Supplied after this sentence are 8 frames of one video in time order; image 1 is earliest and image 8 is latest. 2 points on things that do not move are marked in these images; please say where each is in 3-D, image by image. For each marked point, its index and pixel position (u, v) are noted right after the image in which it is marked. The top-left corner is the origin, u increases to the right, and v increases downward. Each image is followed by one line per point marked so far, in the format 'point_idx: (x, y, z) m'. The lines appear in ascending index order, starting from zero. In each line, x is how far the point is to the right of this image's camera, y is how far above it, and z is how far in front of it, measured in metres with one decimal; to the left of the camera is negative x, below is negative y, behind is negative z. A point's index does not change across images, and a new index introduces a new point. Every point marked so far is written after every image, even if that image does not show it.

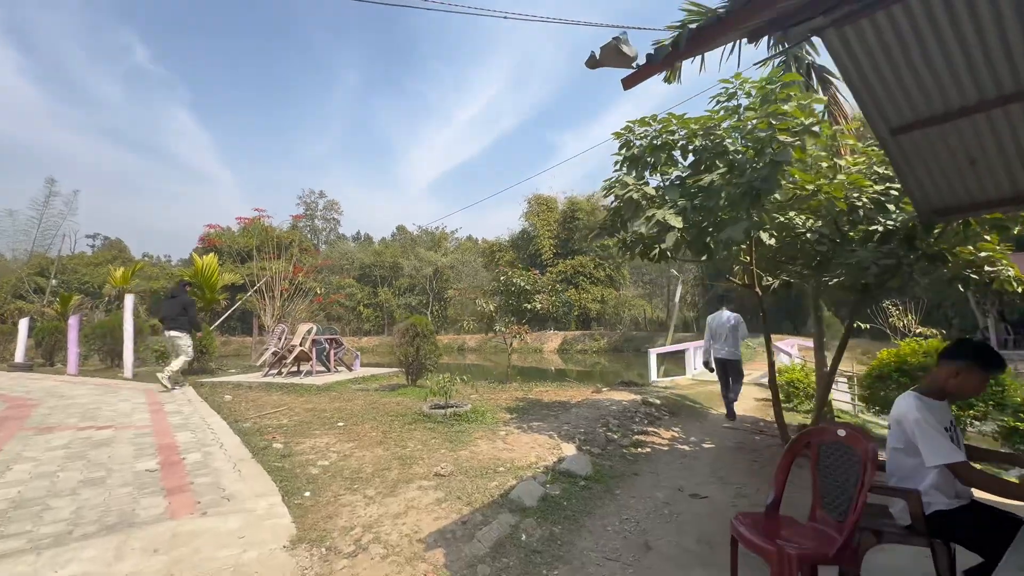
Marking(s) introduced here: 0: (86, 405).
0: (-6.9, -1.9, +7.4) m
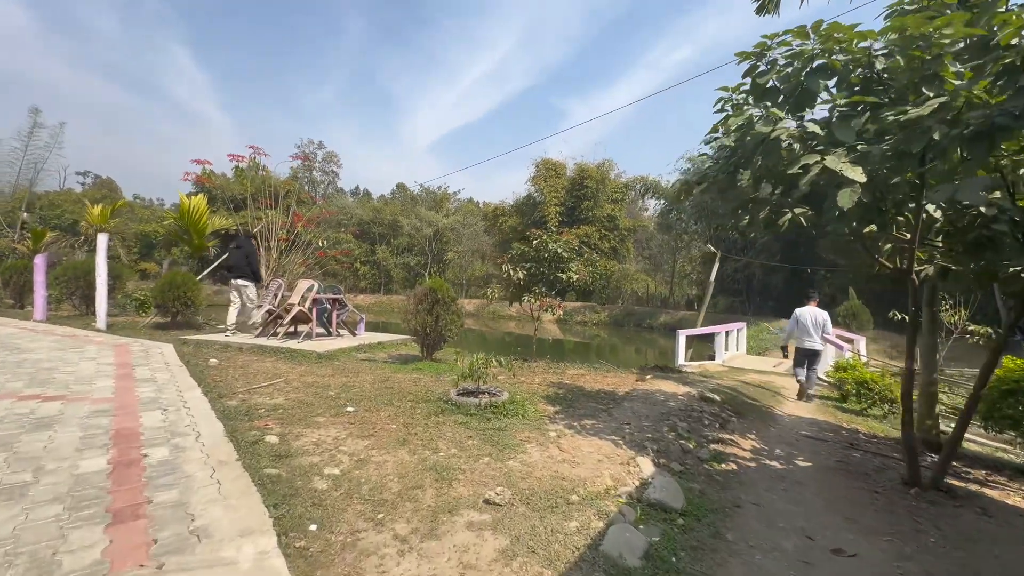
0: (-6.4, -1.0, +6.1) m
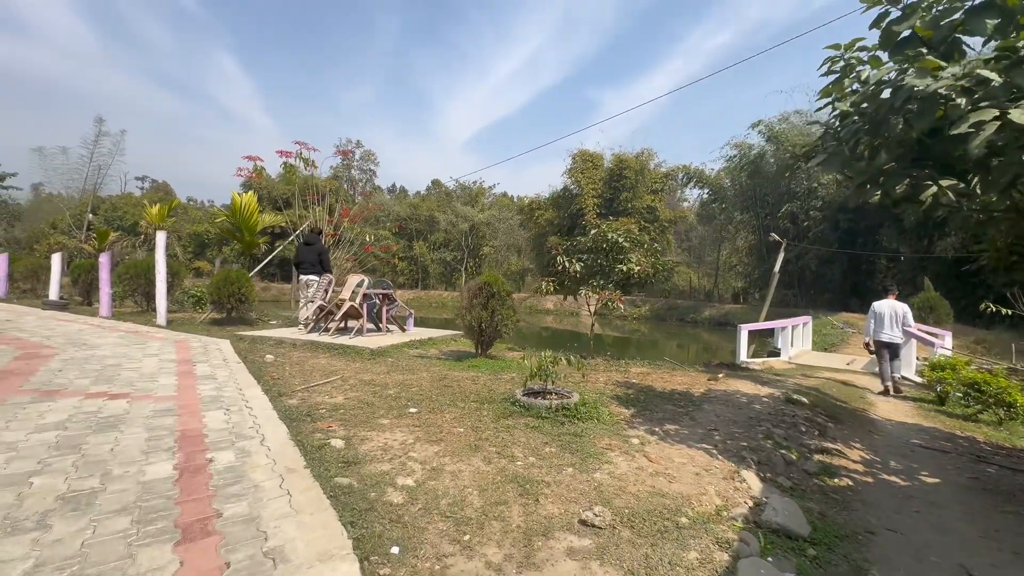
0: (-5.5, -1.0, +6.2) m
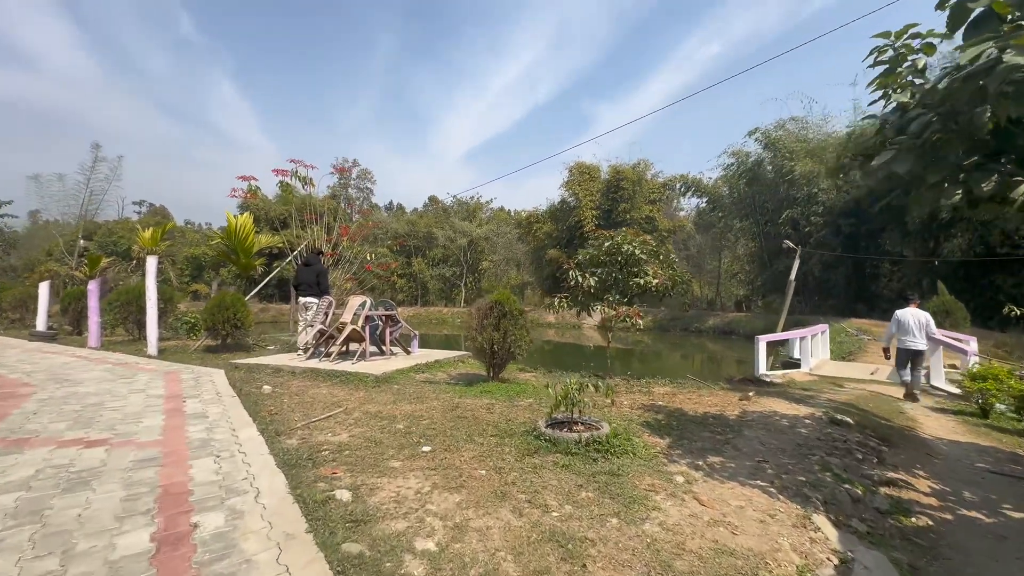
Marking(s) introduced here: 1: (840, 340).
0: (-5.3, -1.4, +5.7) m
1: (+11.2, -1.8, +15.3) m
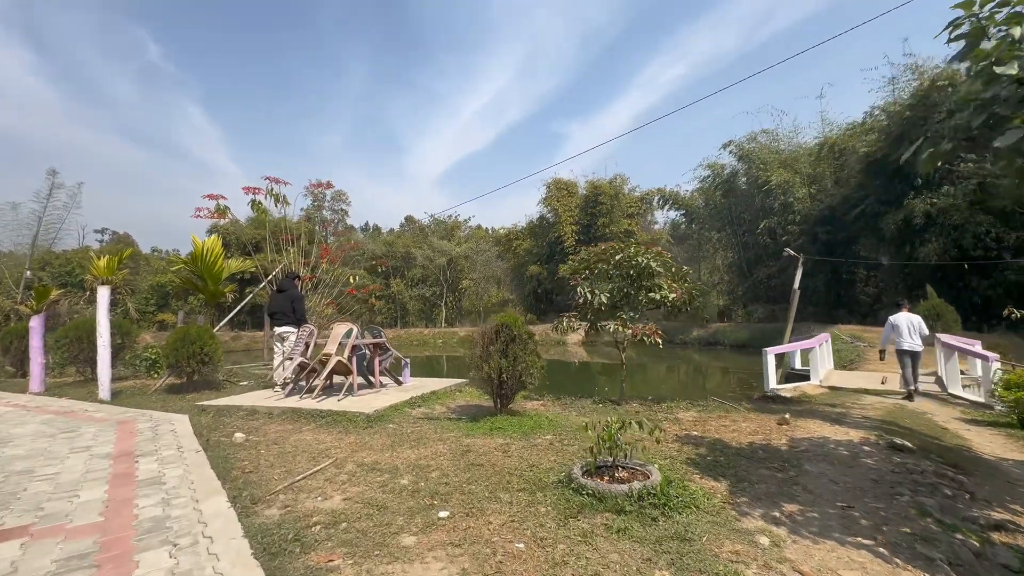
0: (-5.1, -1.8, +4.6) m
1: (+10.9, -2.0, +15.0) m
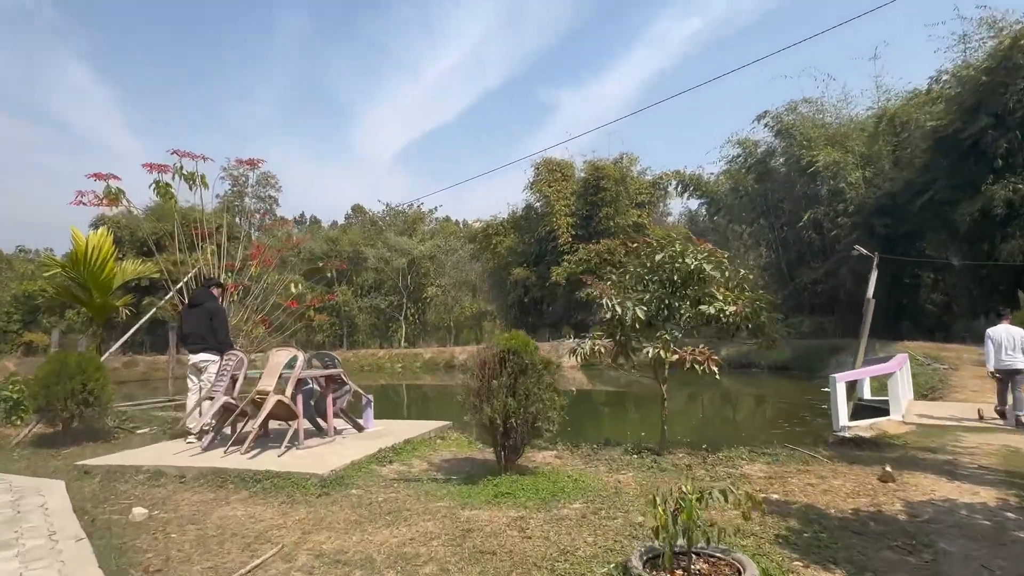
0: (-4.7, -2.2, +2.4) m
1: (+10.0, -1.7, +14.6) m
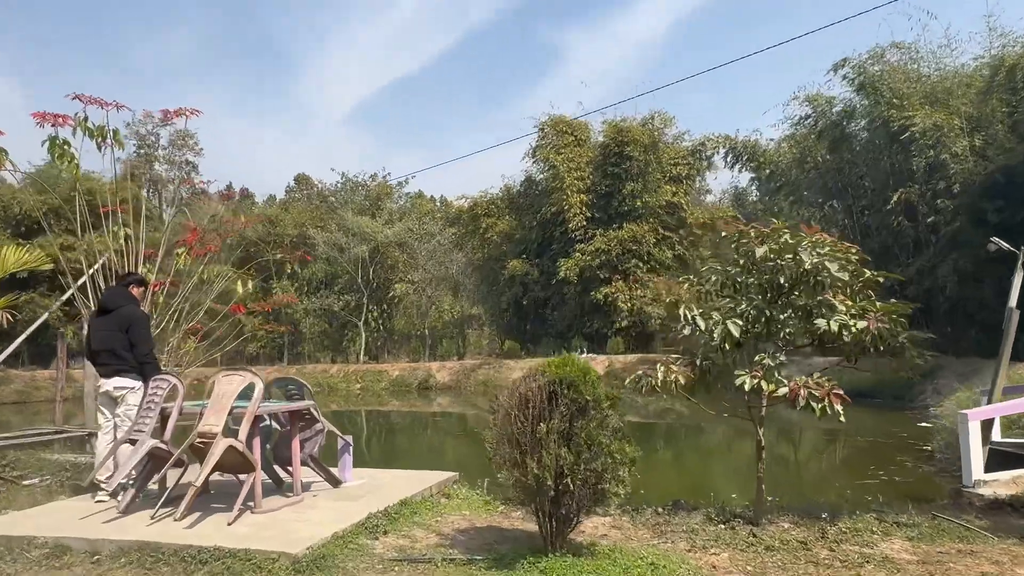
0: (-4.0, -2.6, +0.6) m
1: (+9.7, -1.0, +13.8) m
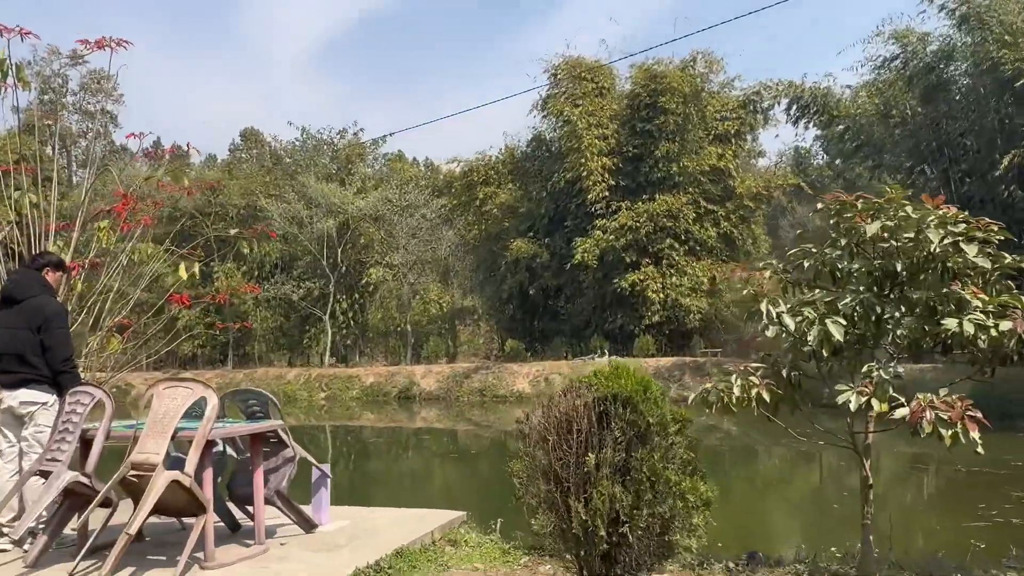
0: (-3.7, -2.9, -0.4) m
1: (+9.8, -0.2, +12.9) m
